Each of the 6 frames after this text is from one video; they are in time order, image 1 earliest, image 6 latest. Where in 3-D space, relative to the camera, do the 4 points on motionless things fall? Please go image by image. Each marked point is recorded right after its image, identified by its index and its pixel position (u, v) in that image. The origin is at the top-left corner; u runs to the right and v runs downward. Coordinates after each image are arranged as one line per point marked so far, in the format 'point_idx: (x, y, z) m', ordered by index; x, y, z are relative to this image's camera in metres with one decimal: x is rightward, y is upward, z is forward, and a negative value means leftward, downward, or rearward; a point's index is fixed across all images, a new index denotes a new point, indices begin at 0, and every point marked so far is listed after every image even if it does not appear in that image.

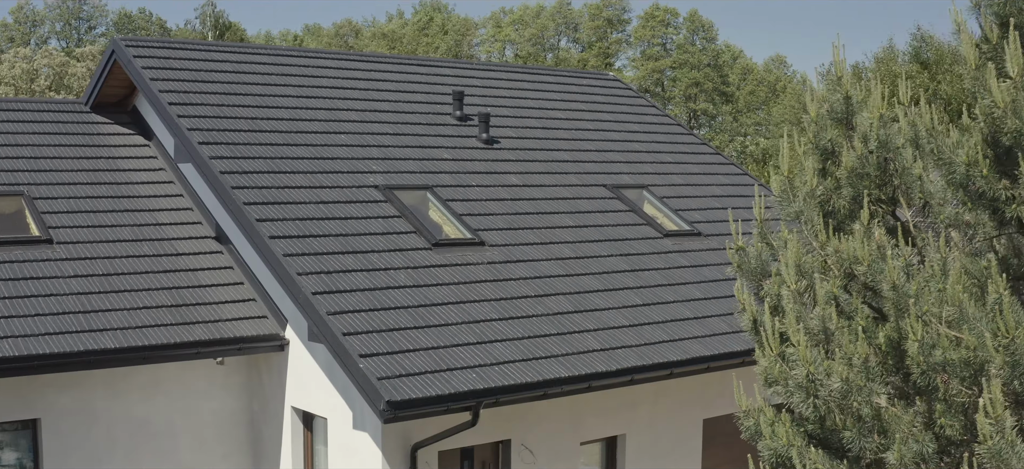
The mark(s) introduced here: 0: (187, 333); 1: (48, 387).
0: (-3.0, -0.9, +8.6) m
1: (-4.1, -1.3, +8.3) m
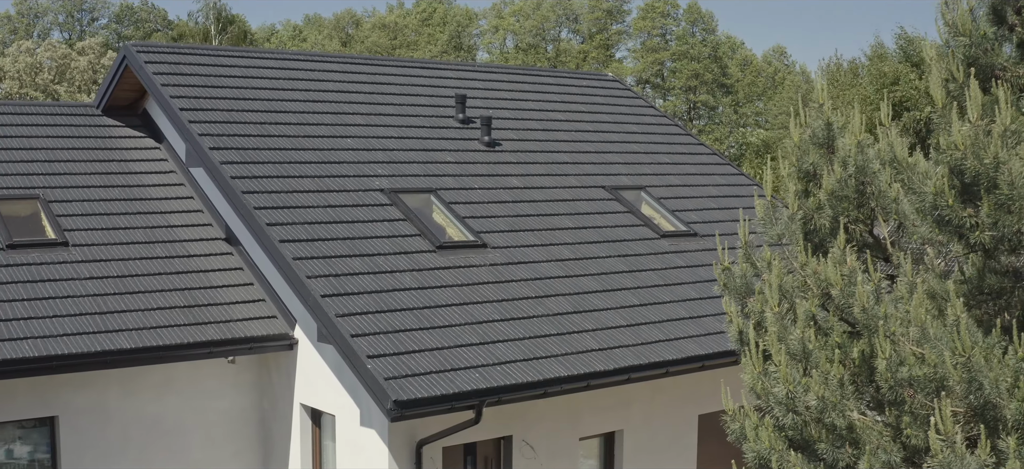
0: (-3.0, -0.9, +8.9) m
1: (-4.1, -1.4, +8.6) m
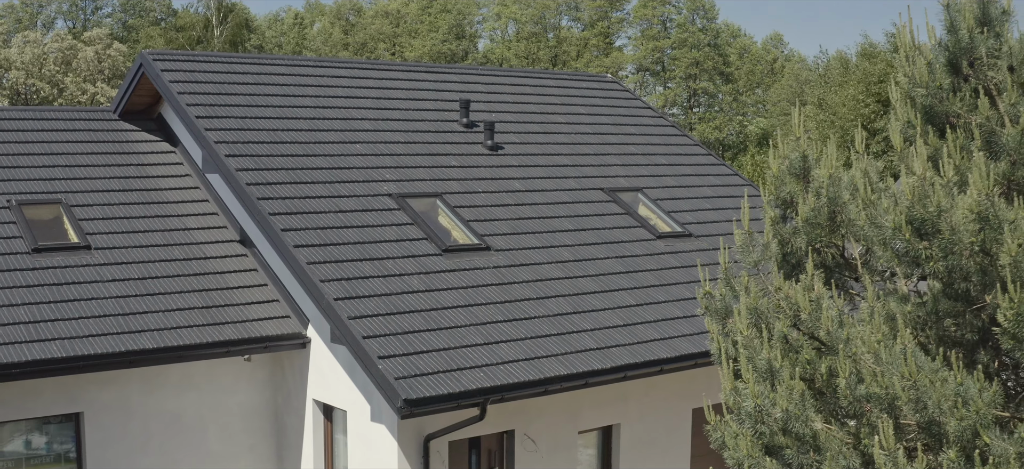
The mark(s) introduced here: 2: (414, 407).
0: (-3.0, -1.0, +9.4) m
1: (-4.1, -1.4, +9.1) m
2: (-0.8, -1.4, +7.7) m
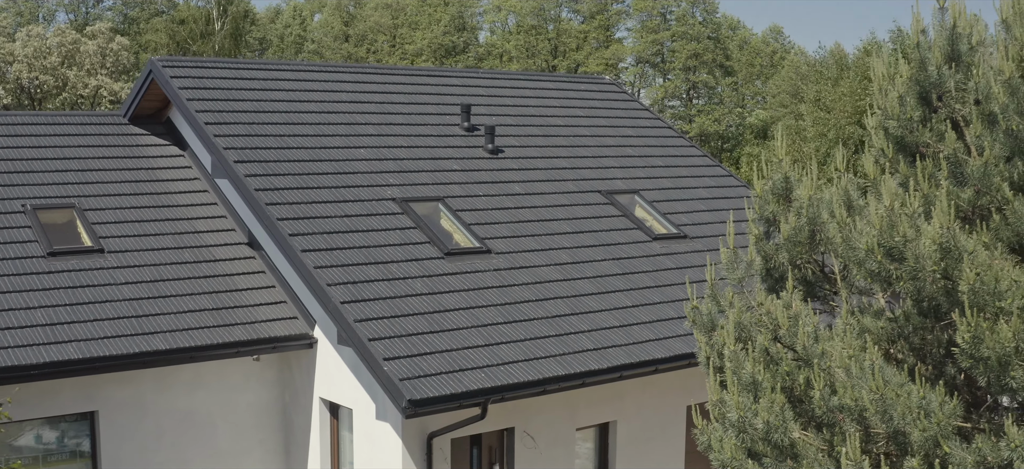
0: (-3.0, -1.0, +9.8) m
1: (-4.1, -1.5, +9.4) m
2: (-0.8, -1.5, +8.1) m
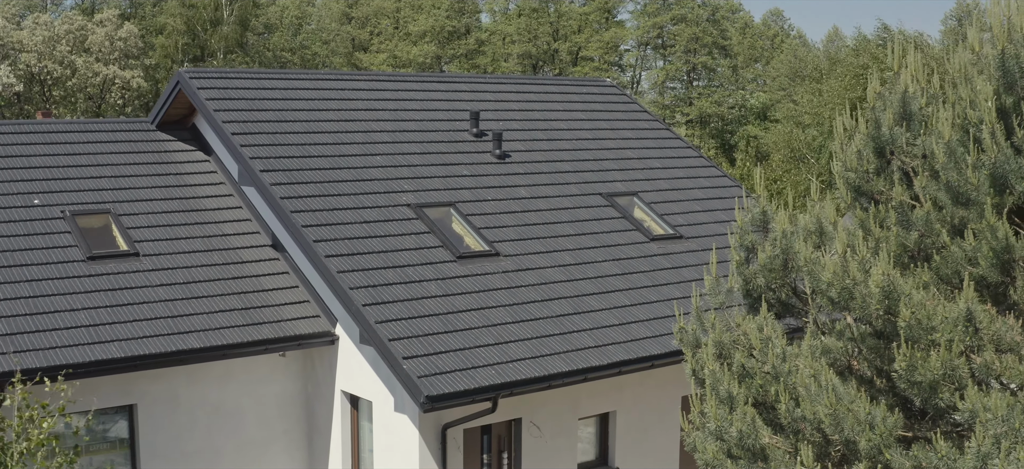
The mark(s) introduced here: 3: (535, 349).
0: (-2.9, -1.1, +10.6) m
1: (-4.0, -1.6, +10.3) m
2: (-0.7, -1.6, +8.9) m
3: (+0.2, -1.2, +10.0) m
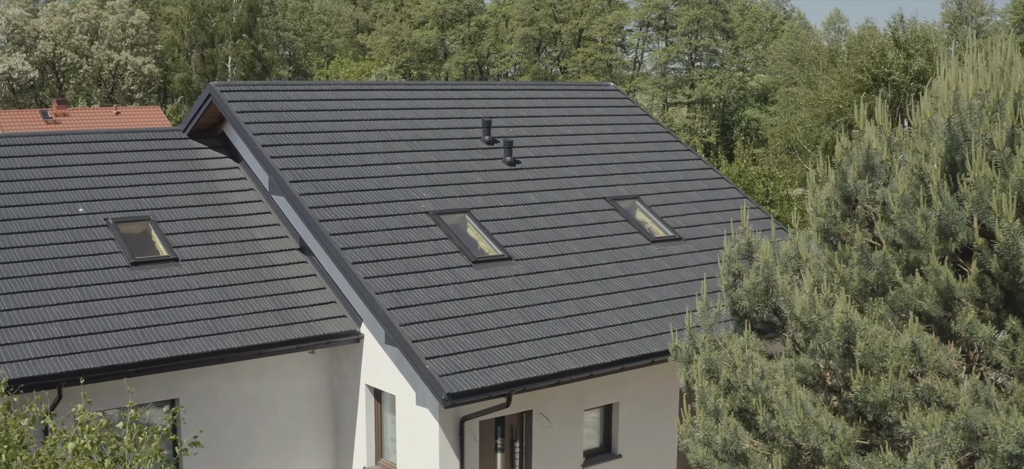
0: (-2.7, -1.2, +11.5) m
1: (-3.9, -1.7, +11.2) m
2: (-0.6, -1.8, +9.8) m
3: (+0.4, -1.3, +10.9) m
